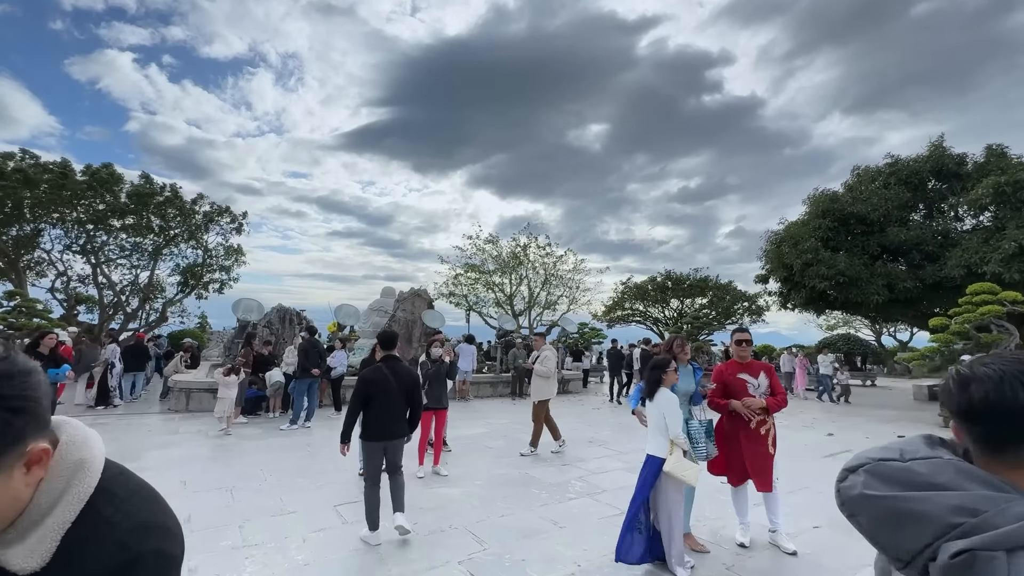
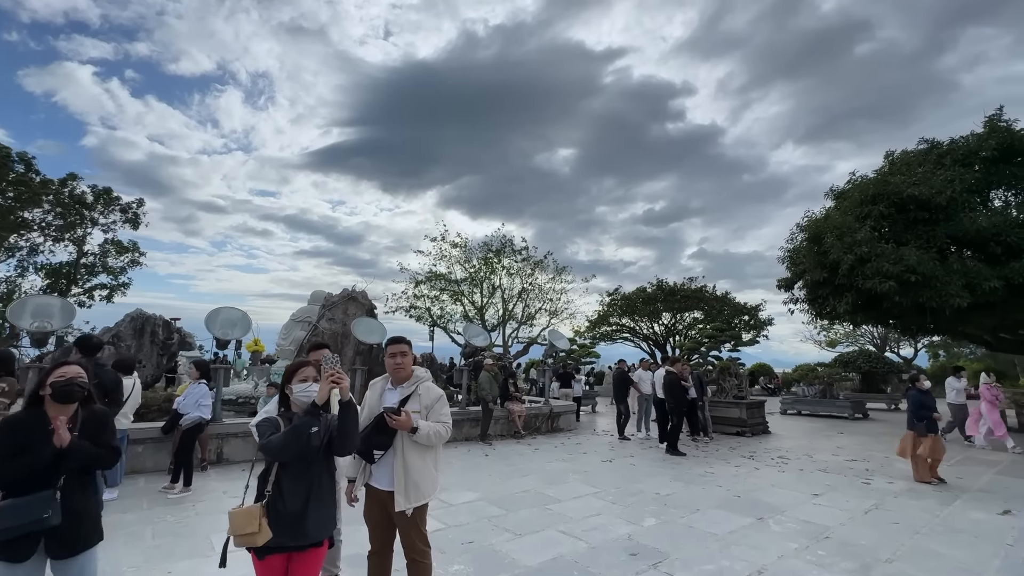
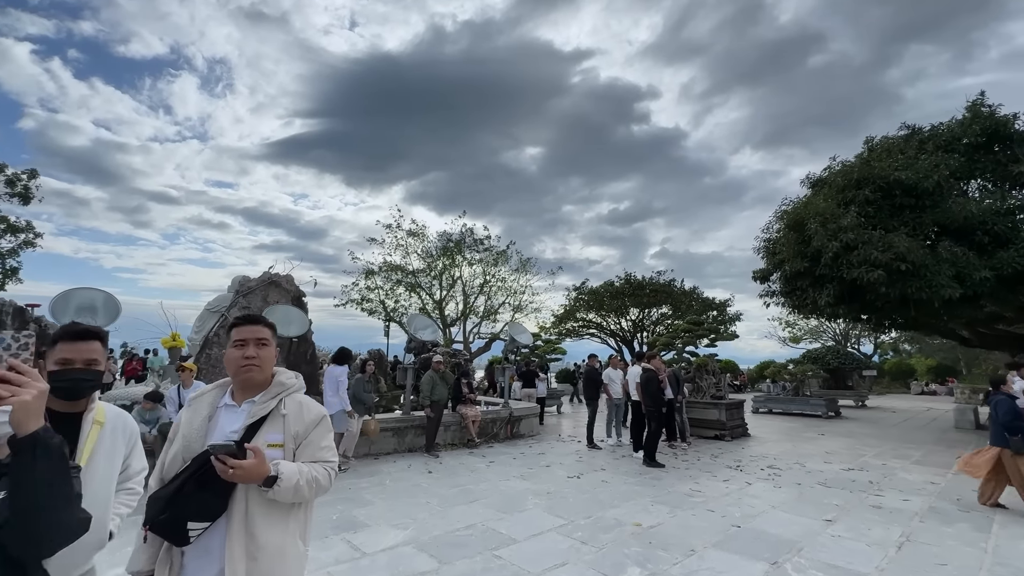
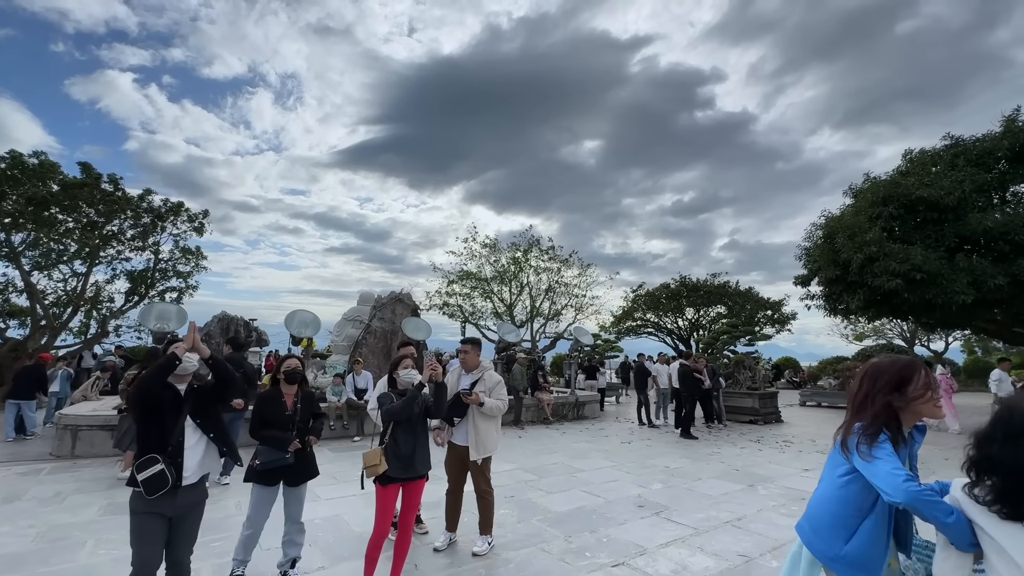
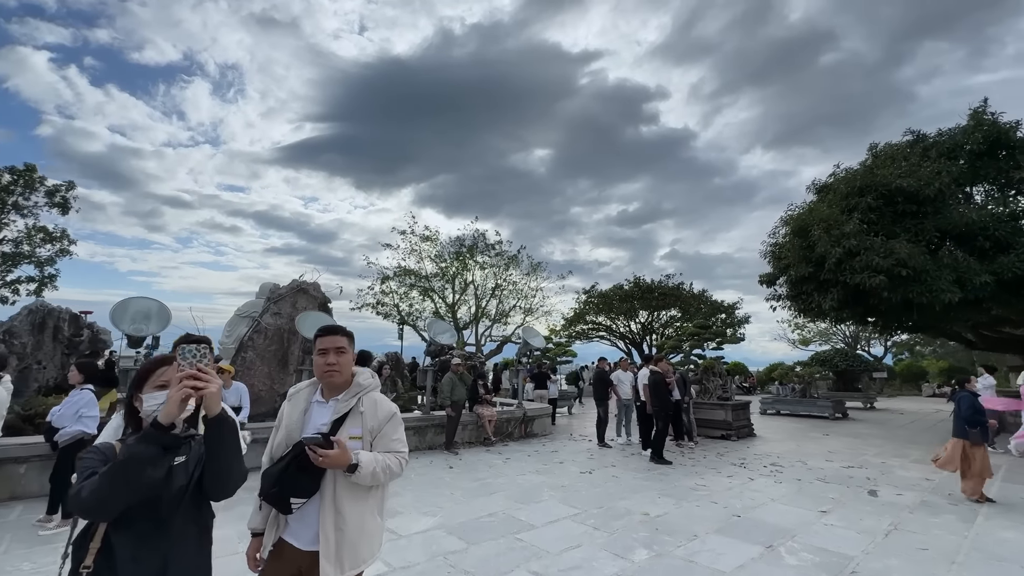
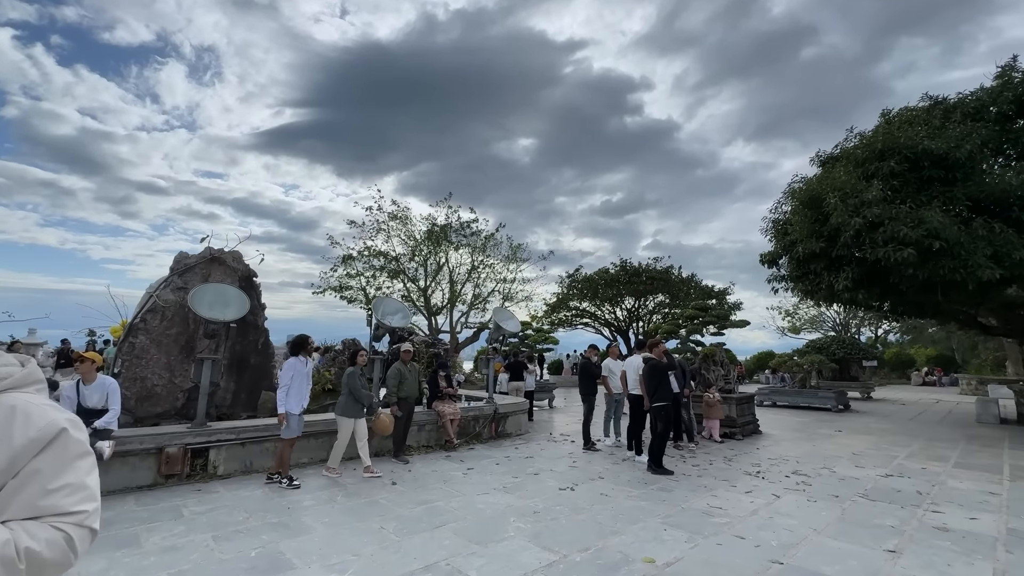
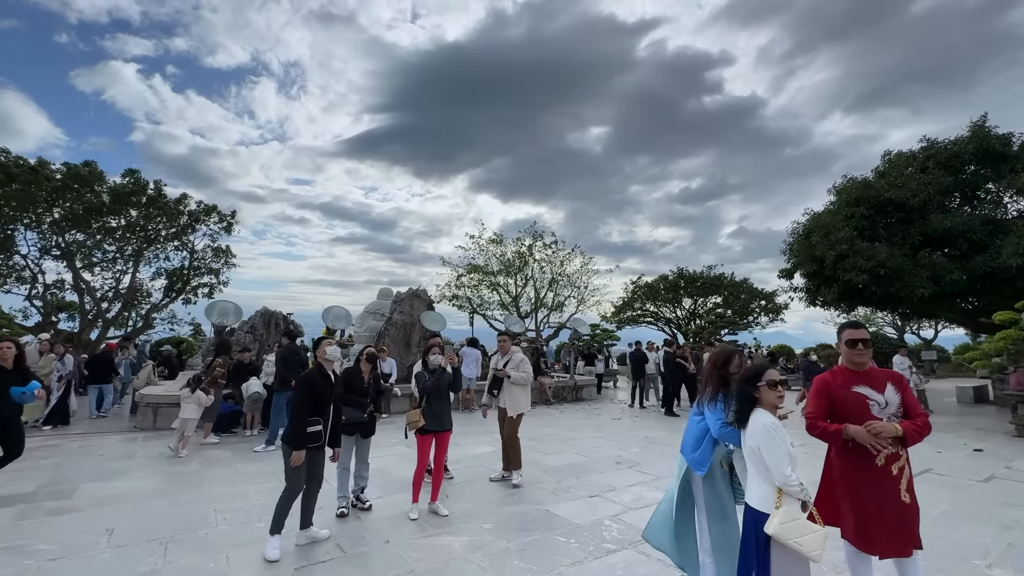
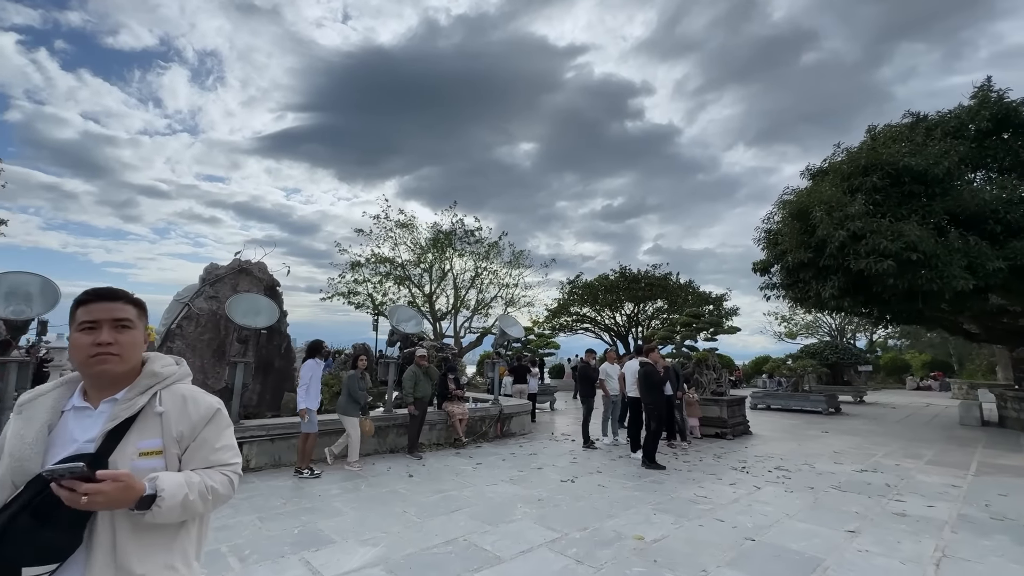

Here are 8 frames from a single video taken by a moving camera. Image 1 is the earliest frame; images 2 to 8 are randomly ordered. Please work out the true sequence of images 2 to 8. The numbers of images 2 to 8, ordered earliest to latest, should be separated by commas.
7, 4, 2, 5, 3, 8, 6
